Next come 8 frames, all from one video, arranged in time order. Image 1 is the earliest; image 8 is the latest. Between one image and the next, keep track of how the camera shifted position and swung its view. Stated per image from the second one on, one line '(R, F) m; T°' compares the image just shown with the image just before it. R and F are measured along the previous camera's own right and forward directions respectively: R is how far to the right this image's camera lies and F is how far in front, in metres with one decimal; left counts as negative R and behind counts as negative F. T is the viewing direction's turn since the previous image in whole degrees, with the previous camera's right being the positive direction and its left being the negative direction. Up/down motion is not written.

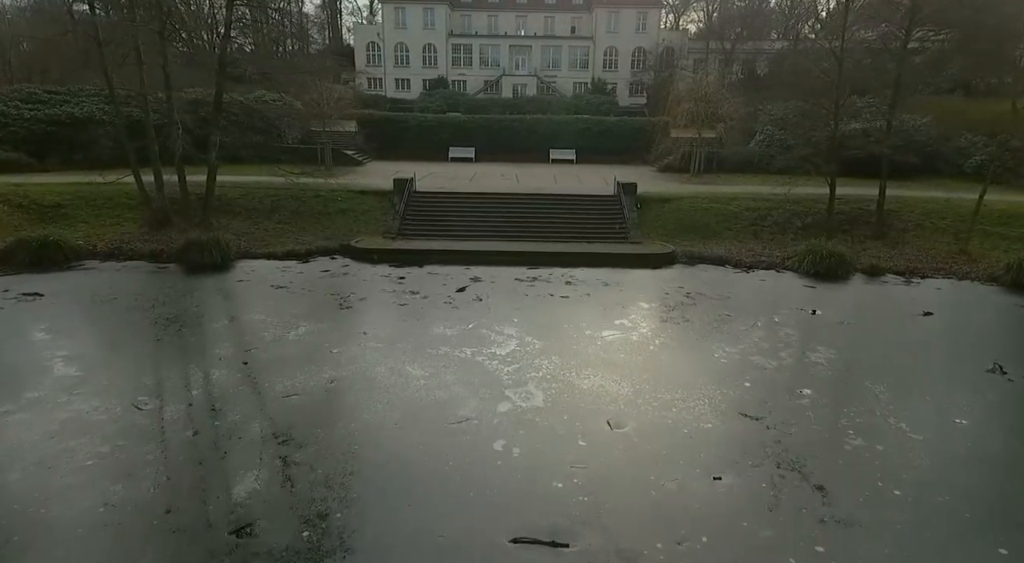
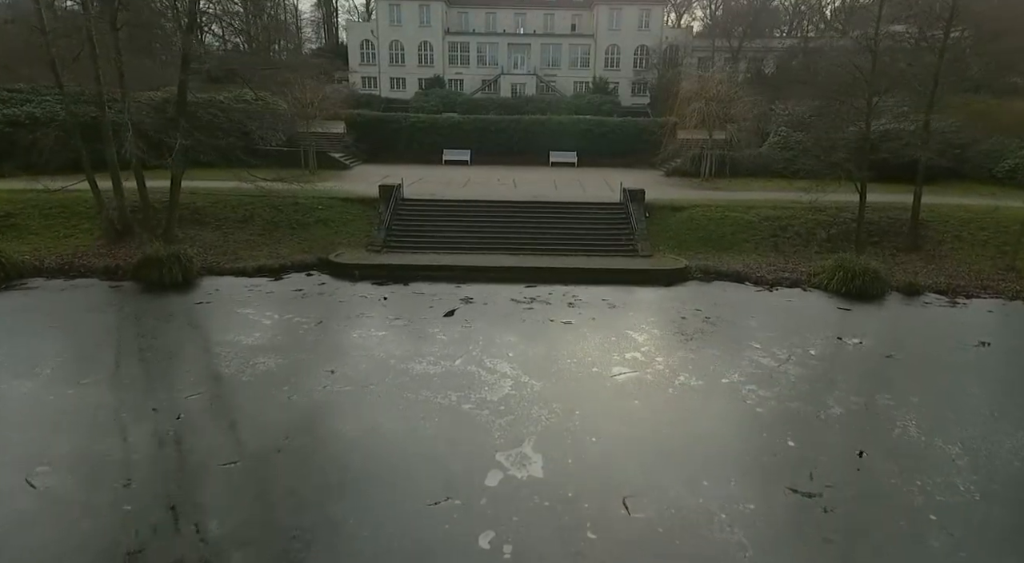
(+0.1, +1.6) m; 0°
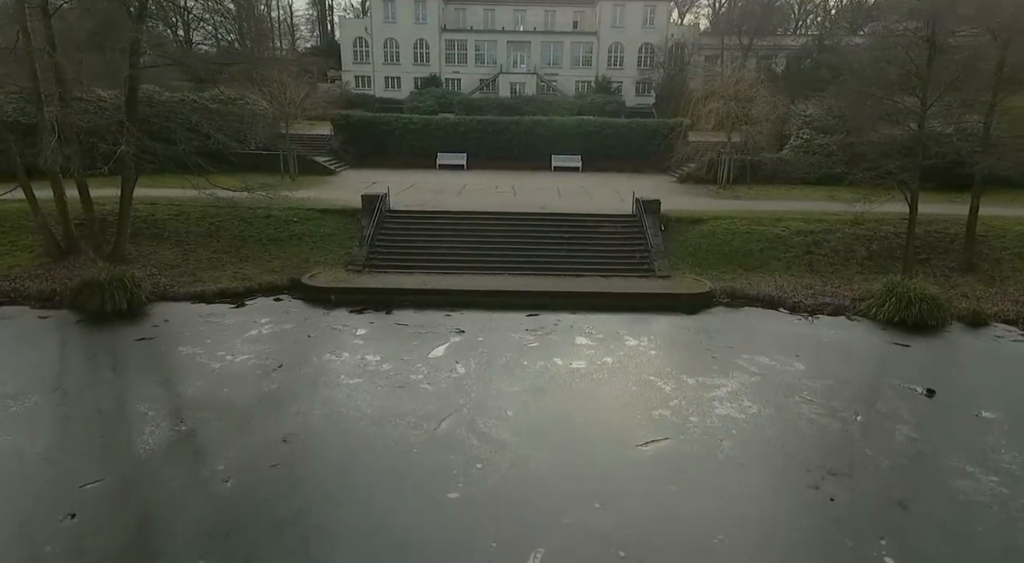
(0.0, +1.9) m; 0°
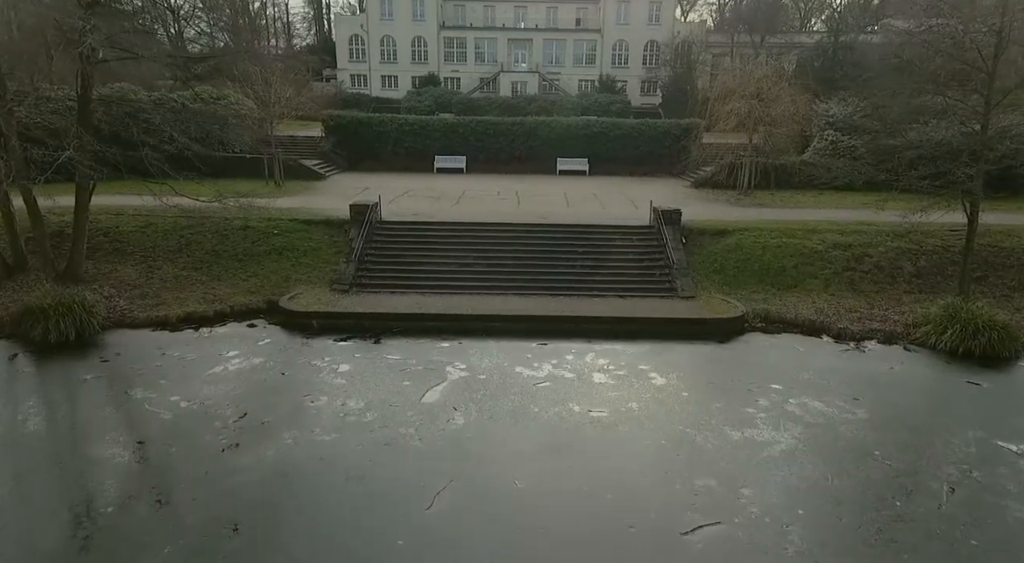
(-0.1, +1.6) m; 0°
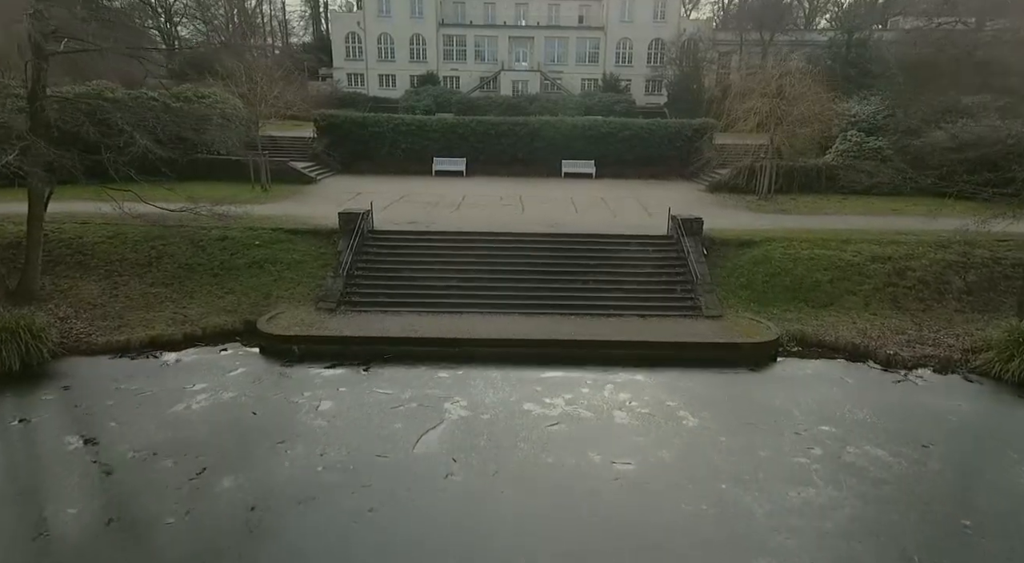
(-0.1, +1.3) m; 0°
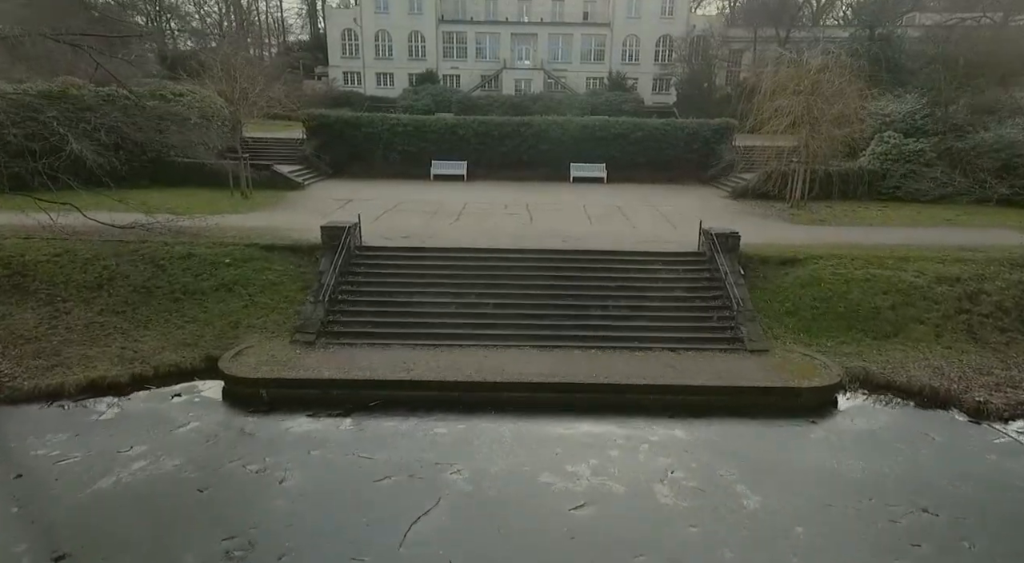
(-0.1, +1.7) m; 0°
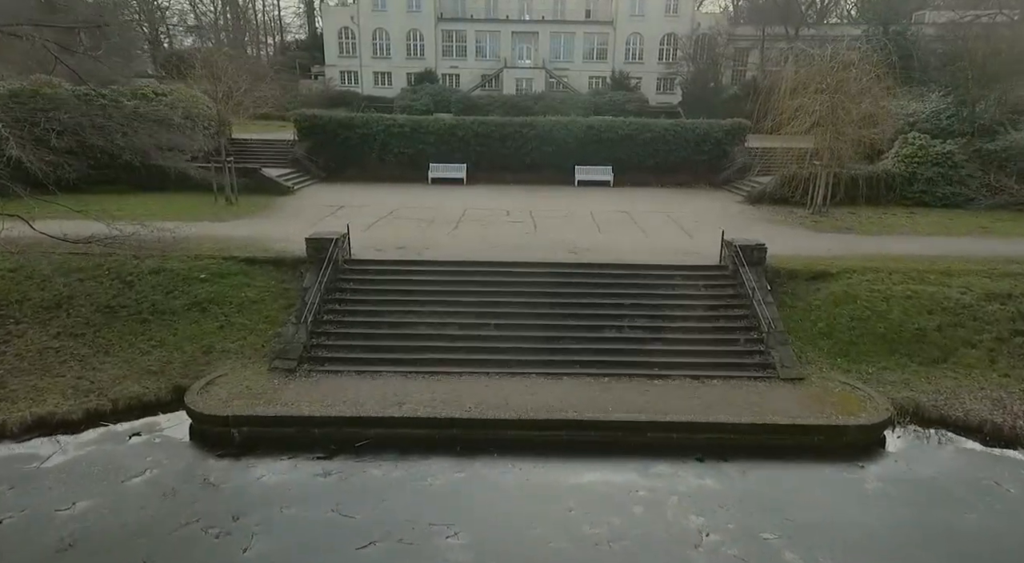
(-0.1, +1.0) m; 0°
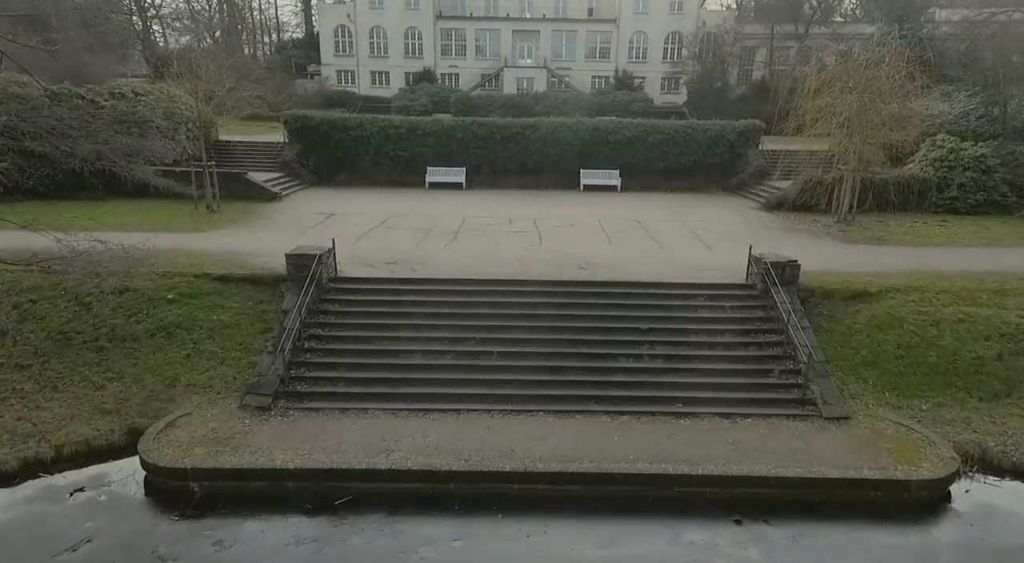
(-0.1, +1.1) m; 0°
